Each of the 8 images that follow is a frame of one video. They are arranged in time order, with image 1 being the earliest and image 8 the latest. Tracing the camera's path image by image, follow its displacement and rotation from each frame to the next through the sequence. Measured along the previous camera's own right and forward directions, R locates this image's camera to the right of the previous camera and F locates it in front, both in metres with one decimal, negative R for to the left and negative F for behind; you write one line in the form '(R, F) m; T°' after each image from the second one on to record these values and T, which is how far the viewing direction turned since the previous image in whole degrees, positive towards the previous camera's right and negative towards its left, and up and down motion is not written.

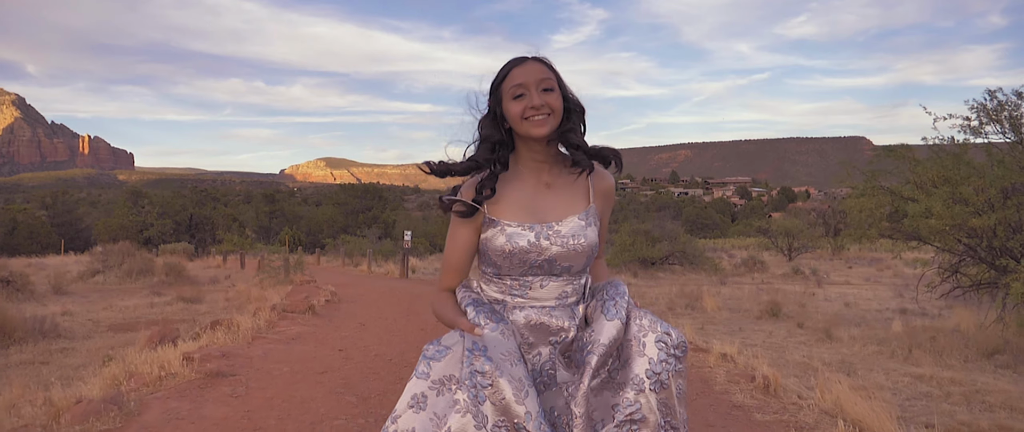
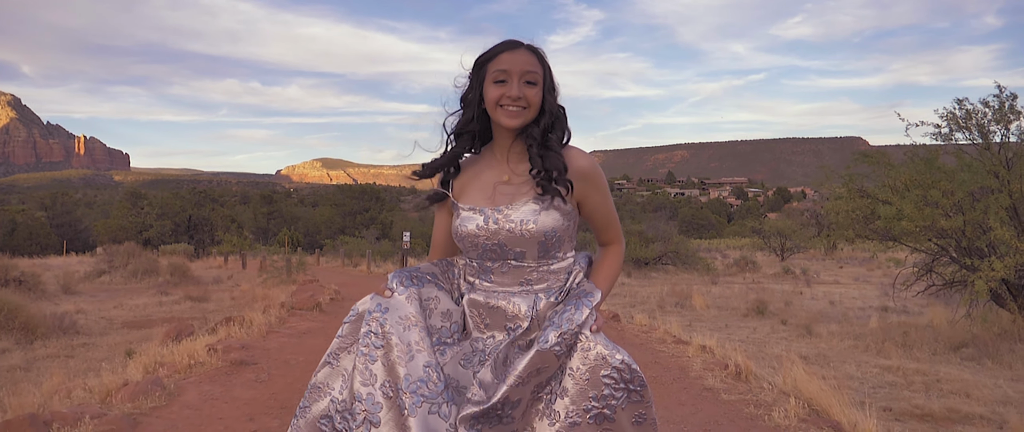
(0.0, -0.5) m; 0°
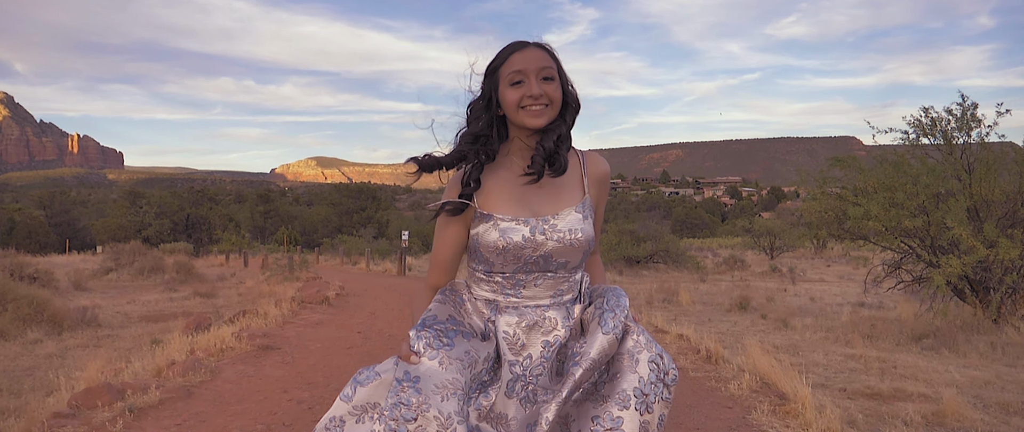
(0.0, -0.7) m; 0°
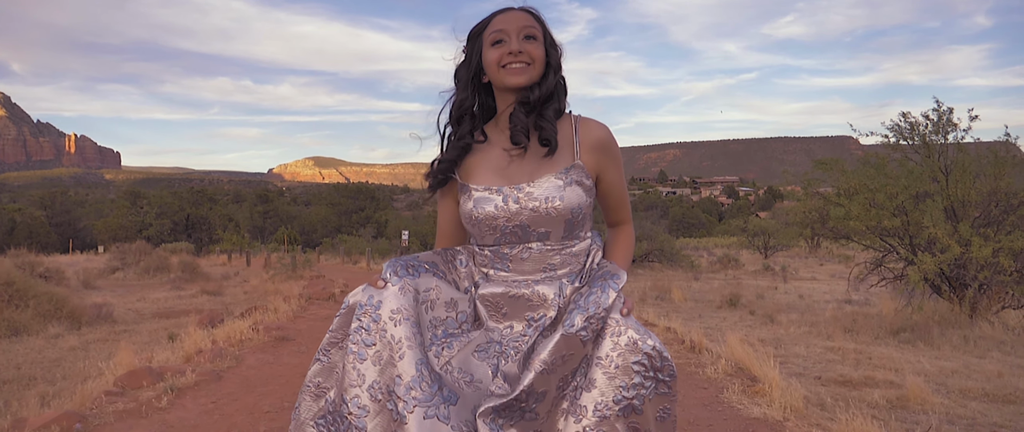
(0.0, -0.5) m; 0°
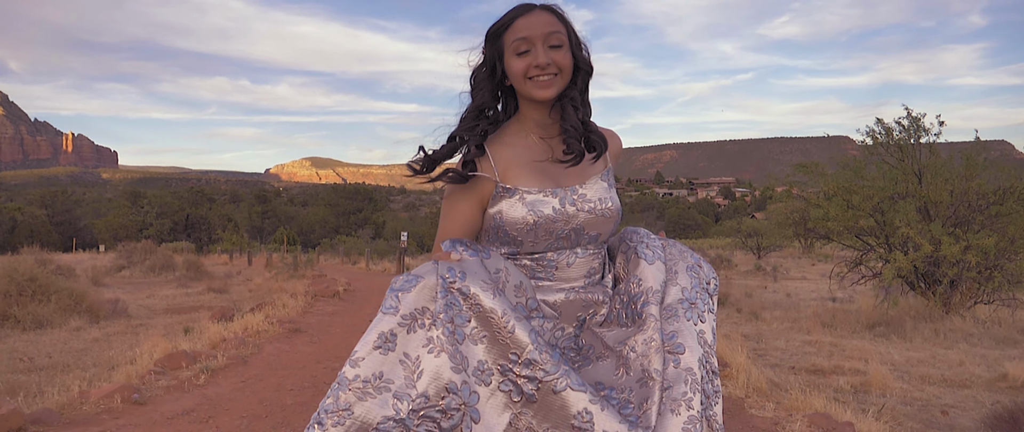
(0.0, -0.5) m; 0°
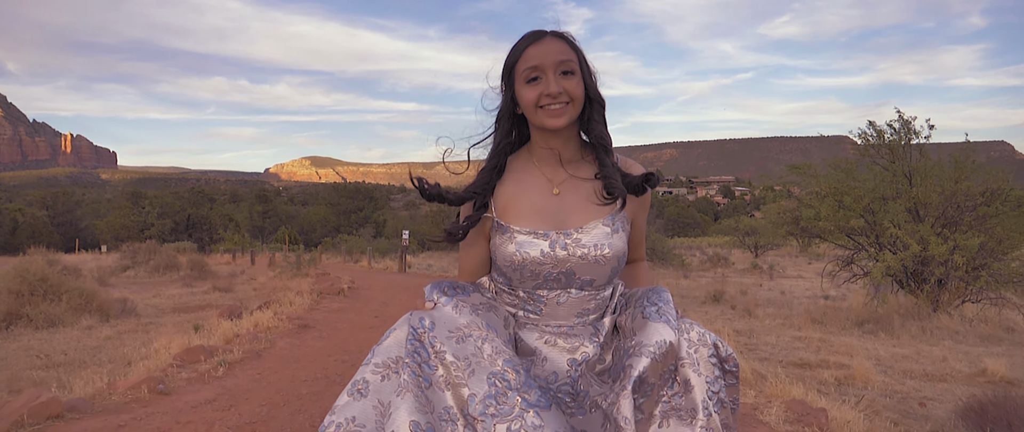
(0.0, -0.3) m; 0°
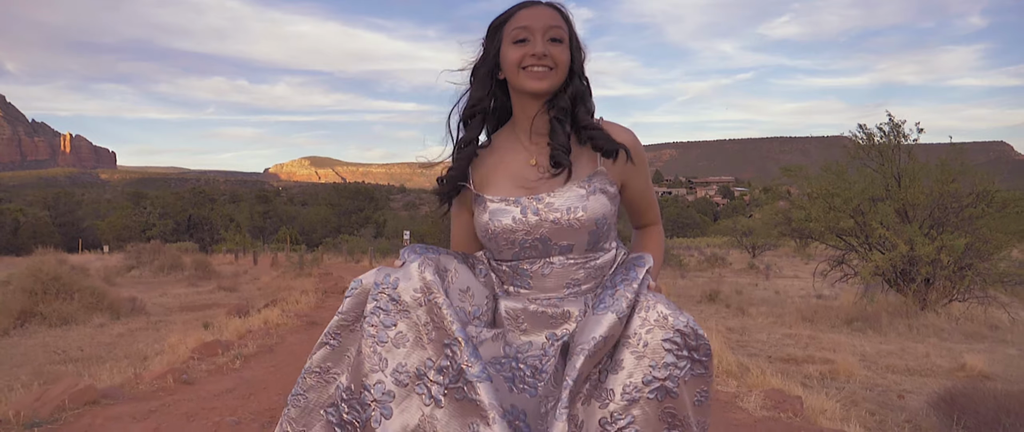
(0.0, -0.3) m; 0°
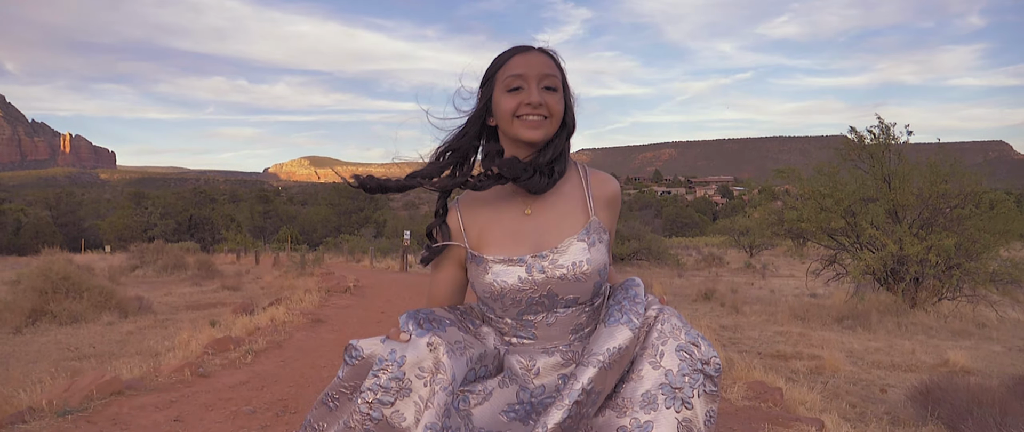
(0.0, -0.3) m; 0°
